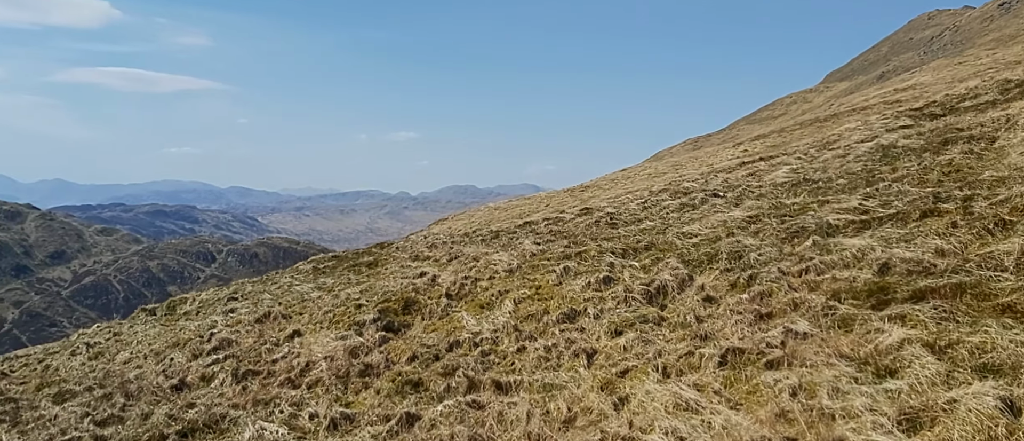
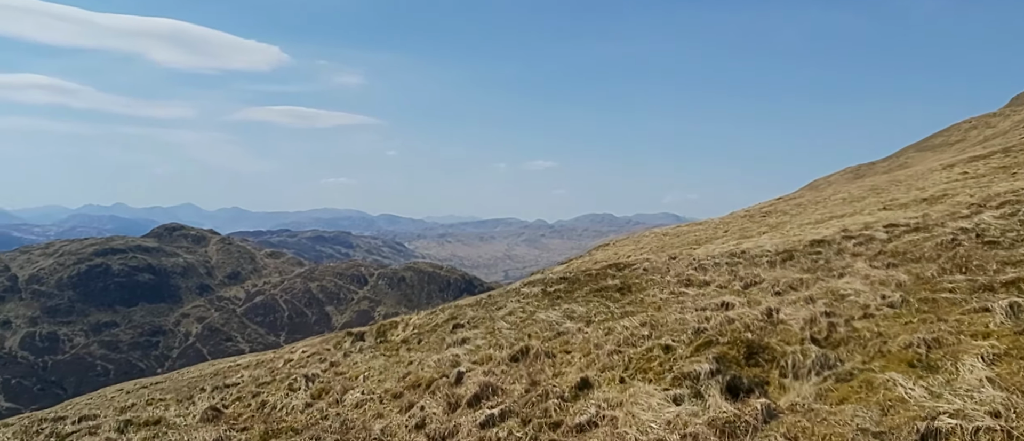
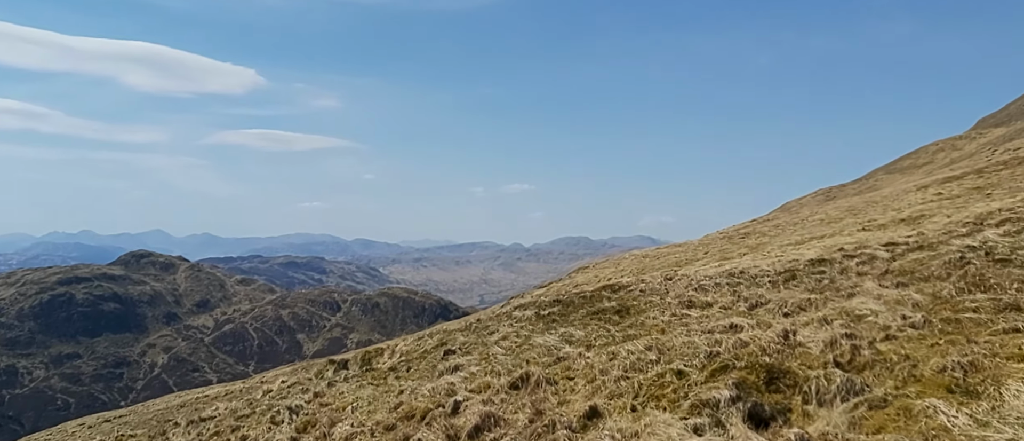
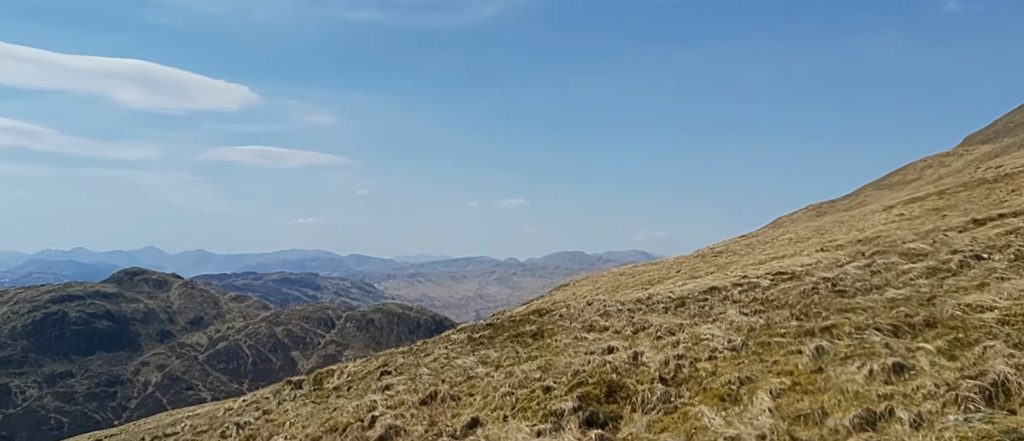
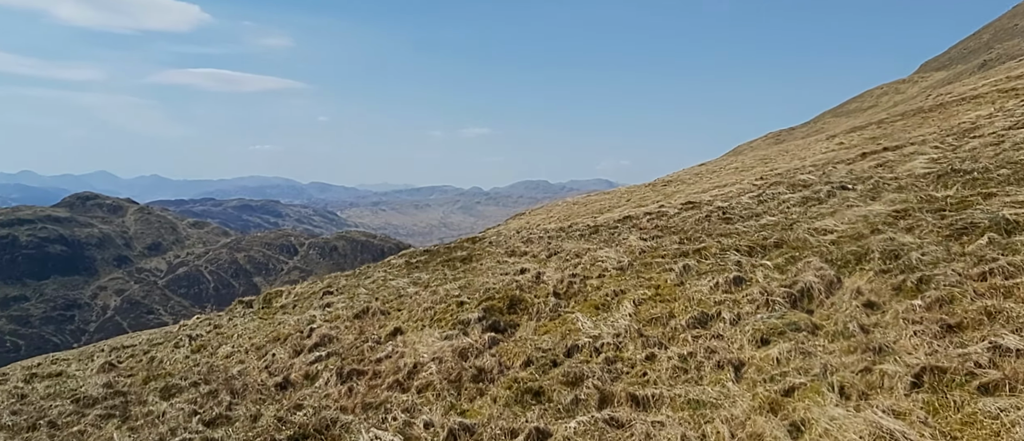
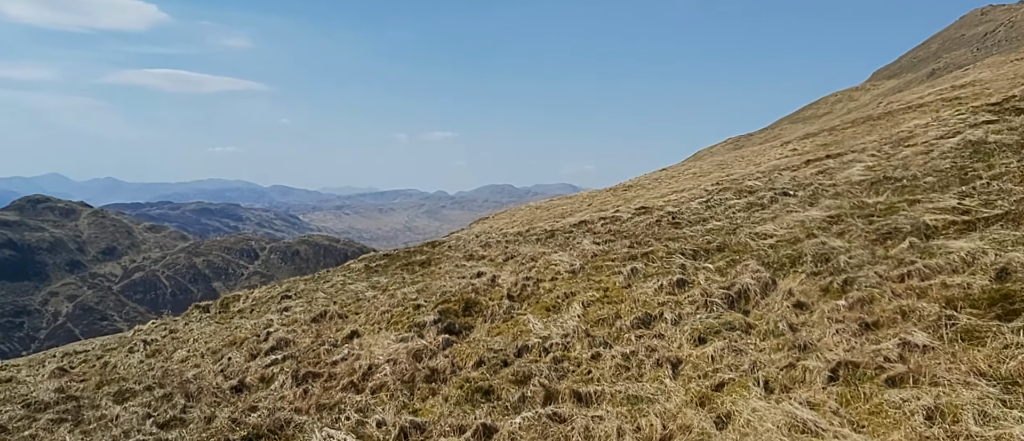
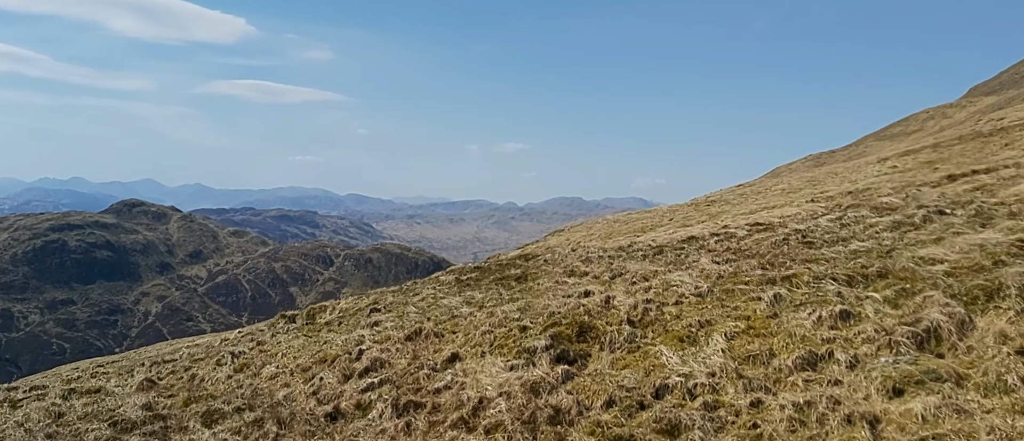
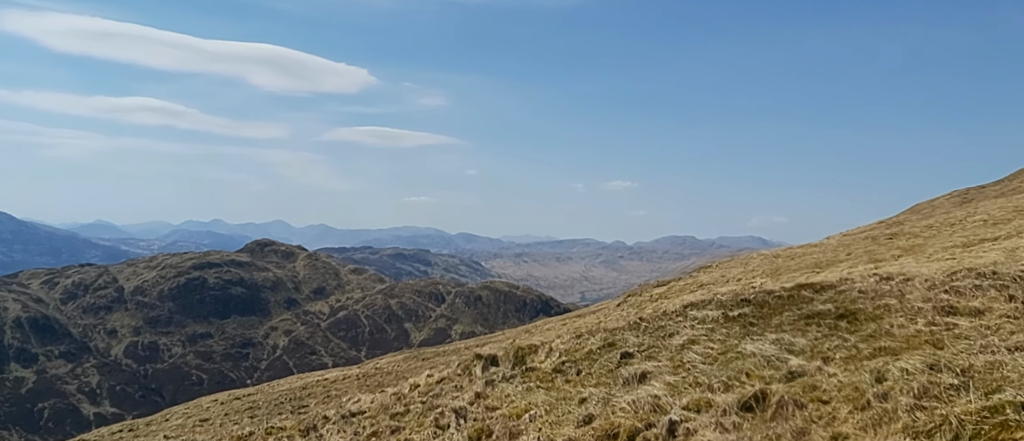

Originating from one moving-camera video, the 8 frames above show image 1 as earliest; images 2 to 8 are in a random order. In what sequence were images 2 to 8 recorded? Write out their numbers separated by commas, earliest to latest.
6, 5, 7, 4, 2, 3, 8
